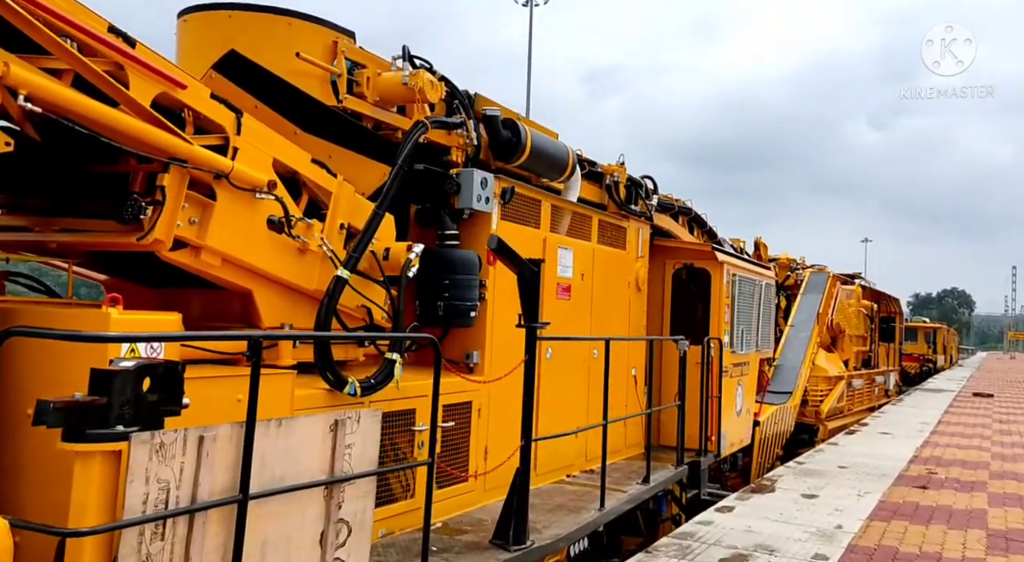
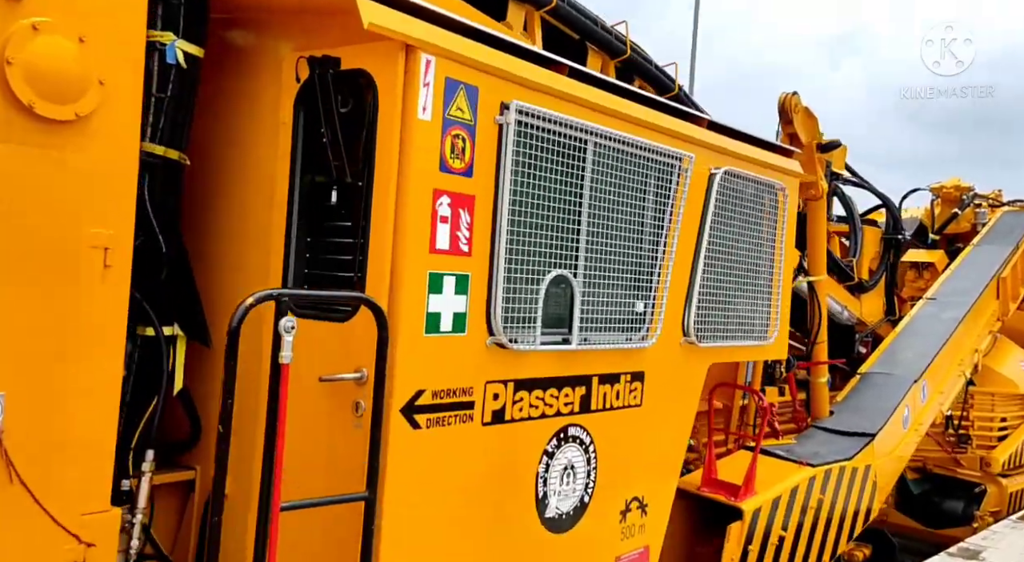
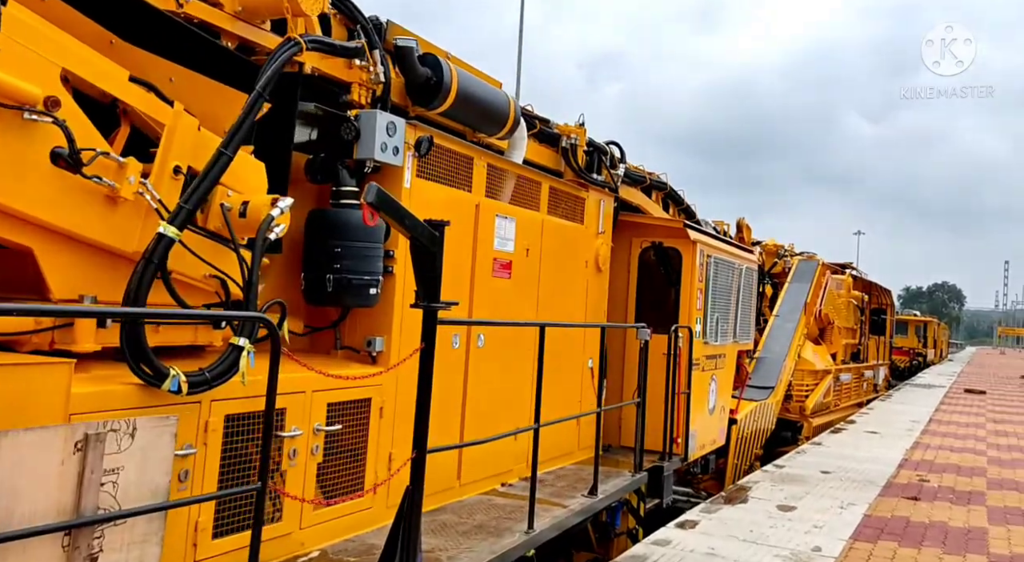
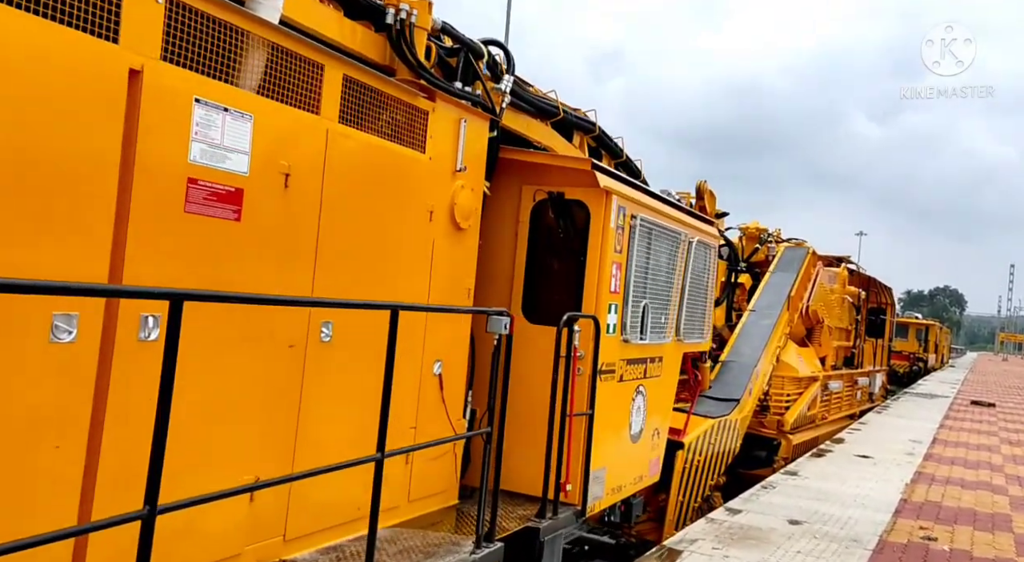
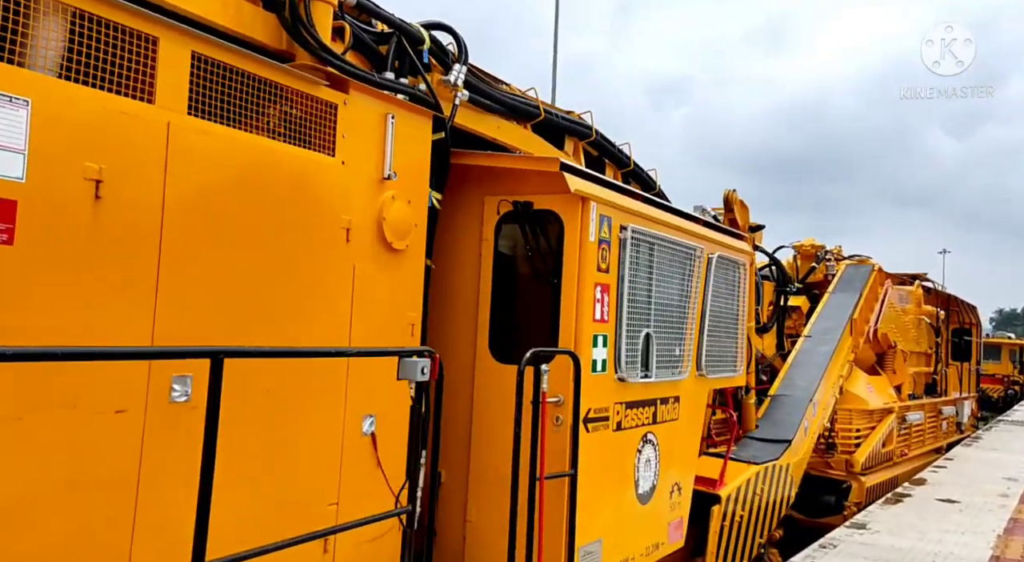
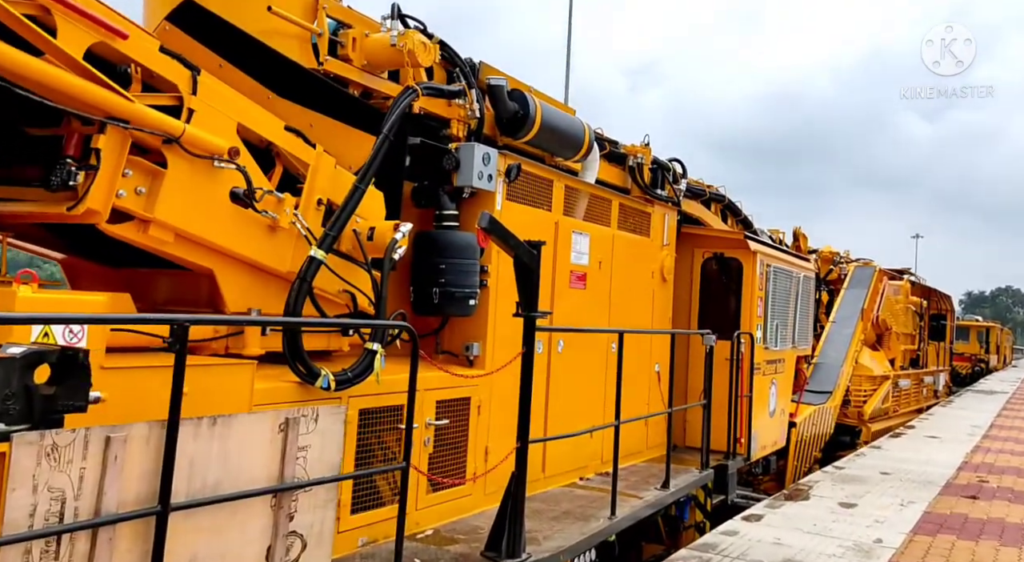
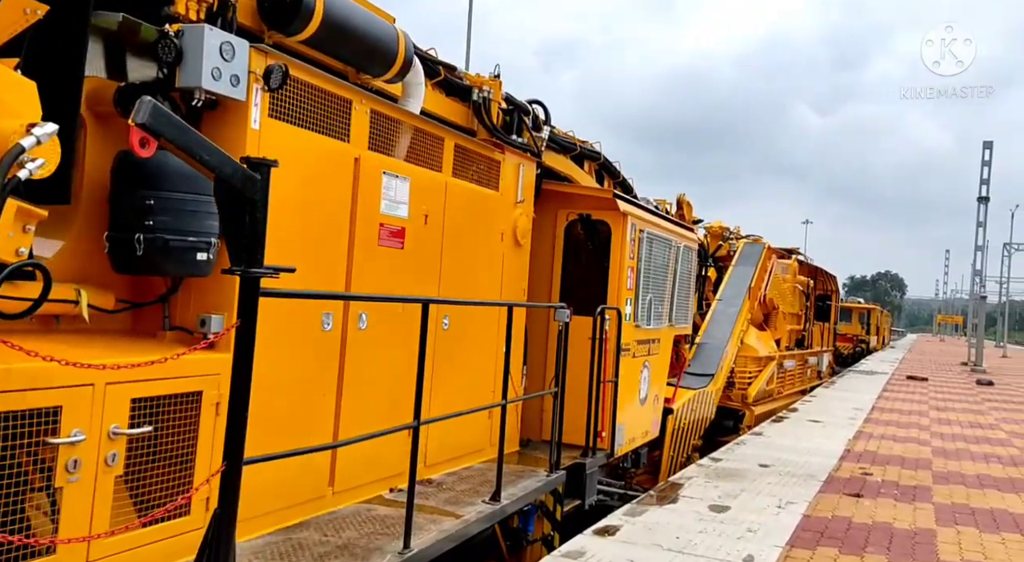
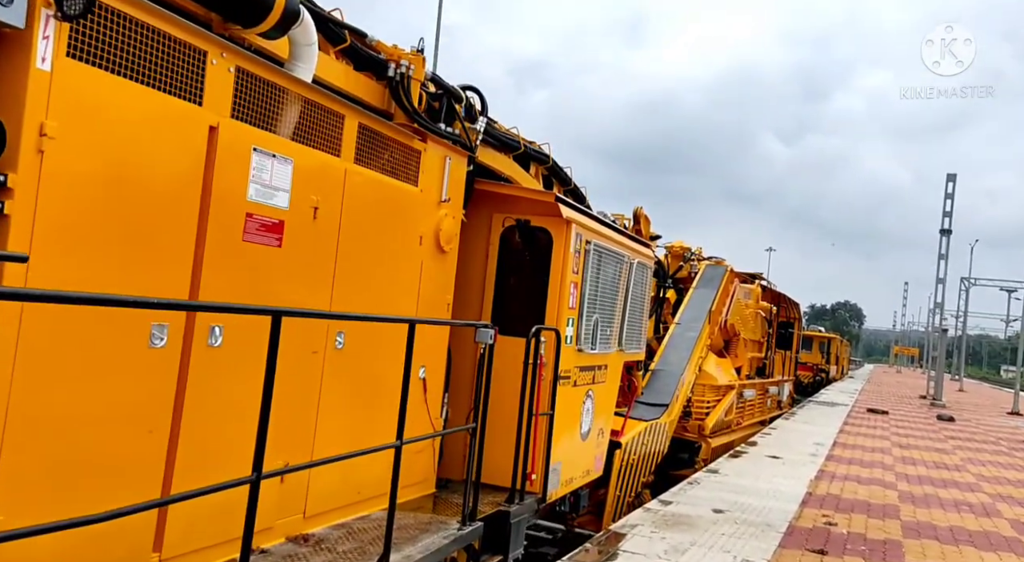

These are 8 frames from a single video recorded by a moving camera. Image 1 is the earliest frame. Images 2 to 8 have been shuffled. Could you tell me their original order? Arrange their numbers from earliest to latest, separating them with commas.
6, 3, 7, 8, 4, 5, 2
